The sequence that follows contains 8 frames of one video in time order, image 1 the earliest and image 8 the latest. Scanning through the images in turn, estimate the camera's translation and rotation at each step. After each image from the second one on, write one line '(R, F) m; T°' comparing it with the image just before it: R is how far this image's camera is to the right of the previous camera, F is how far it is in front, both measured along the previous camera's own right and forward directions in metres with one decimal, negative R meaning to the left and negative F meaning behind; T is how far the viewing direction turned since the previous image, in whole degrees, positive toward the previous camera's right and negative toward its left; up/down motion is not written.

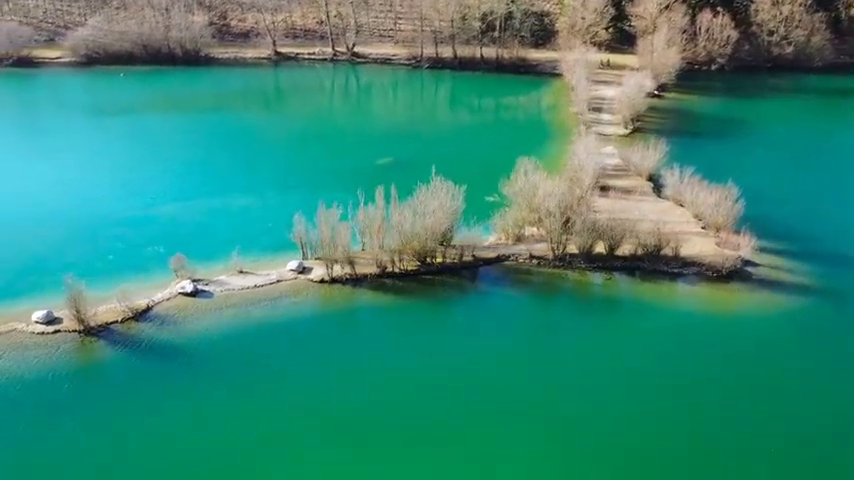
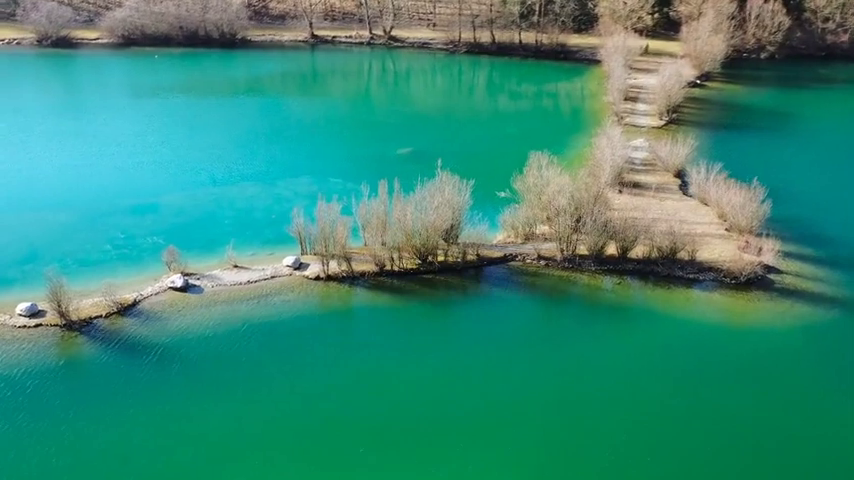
(+1.0, +0.9) m; -3°
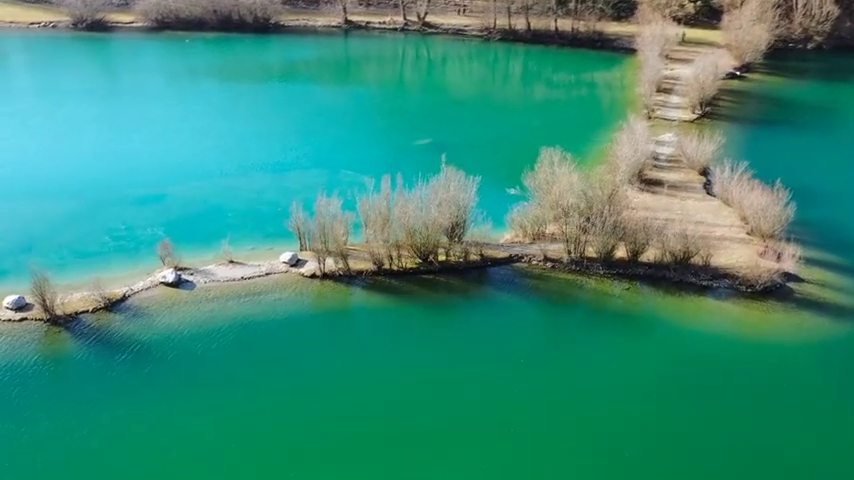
(+0.9, +0.7) m; -3°
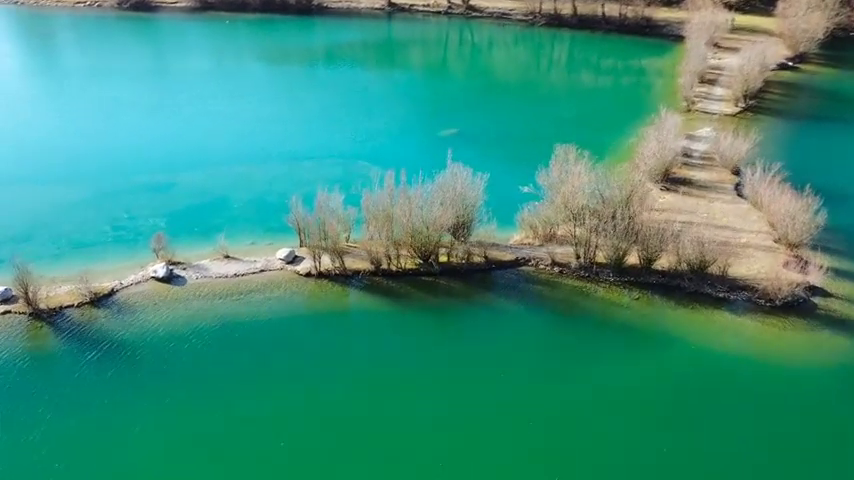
(+1.1, +0.9) m; -3°
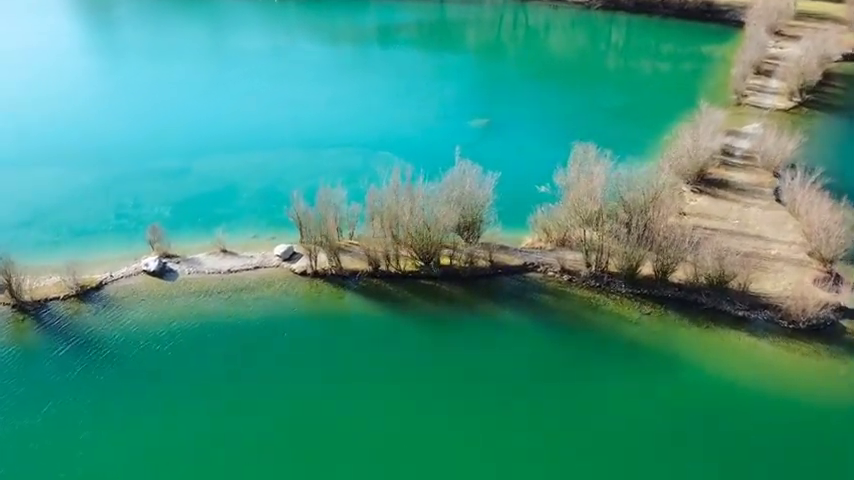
(+1.2, +0.9) m; -4°
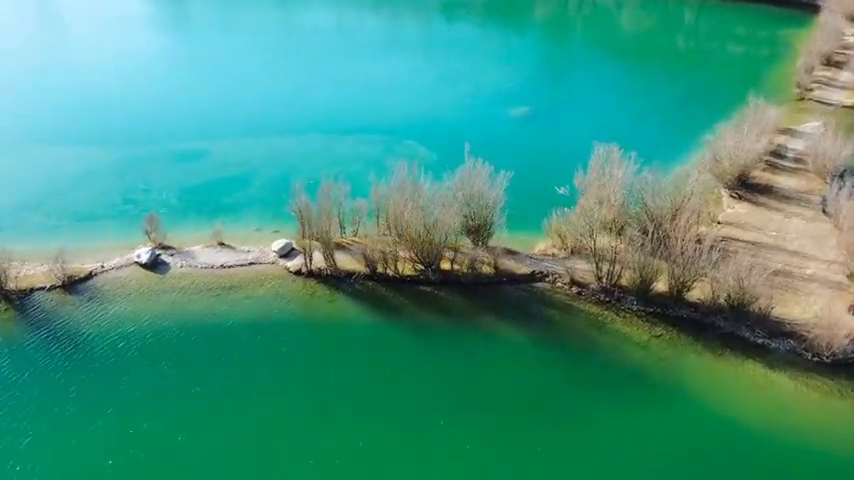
(+1.3, +1.0) m; -4°
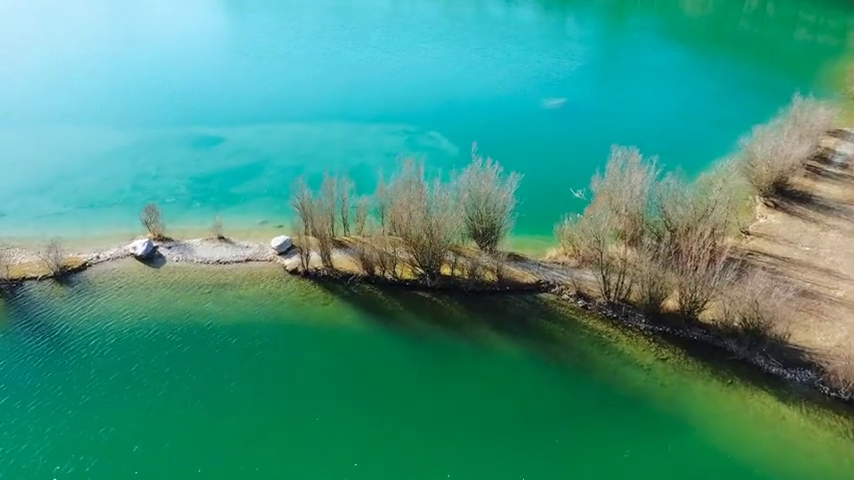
(+1.1, +0.7) m; -4°
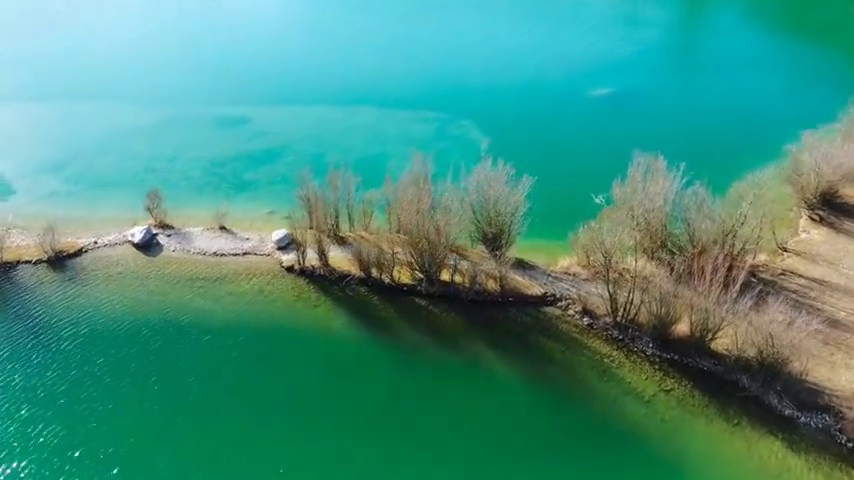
(+1.3, +0.8) m; -4°
